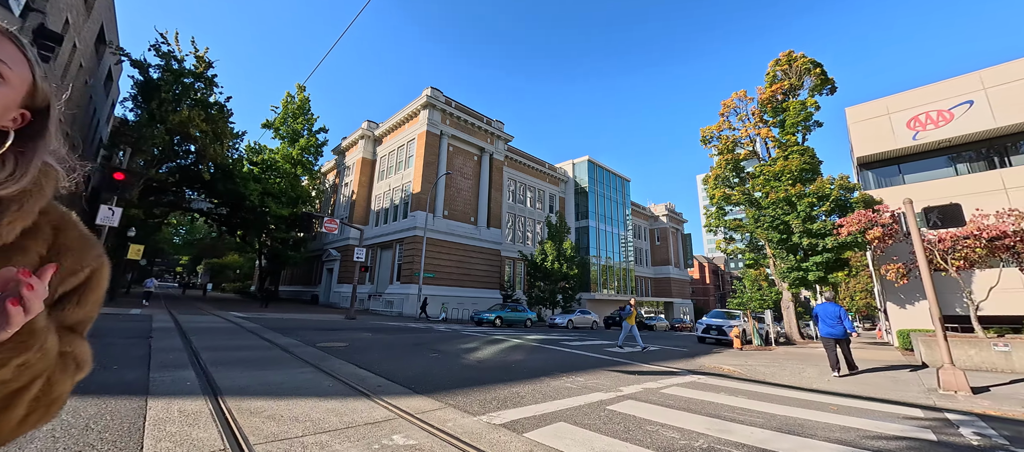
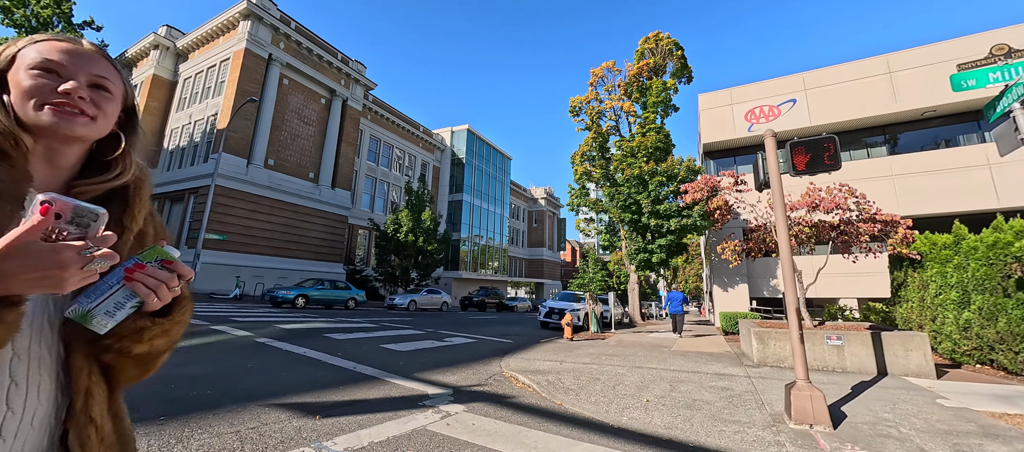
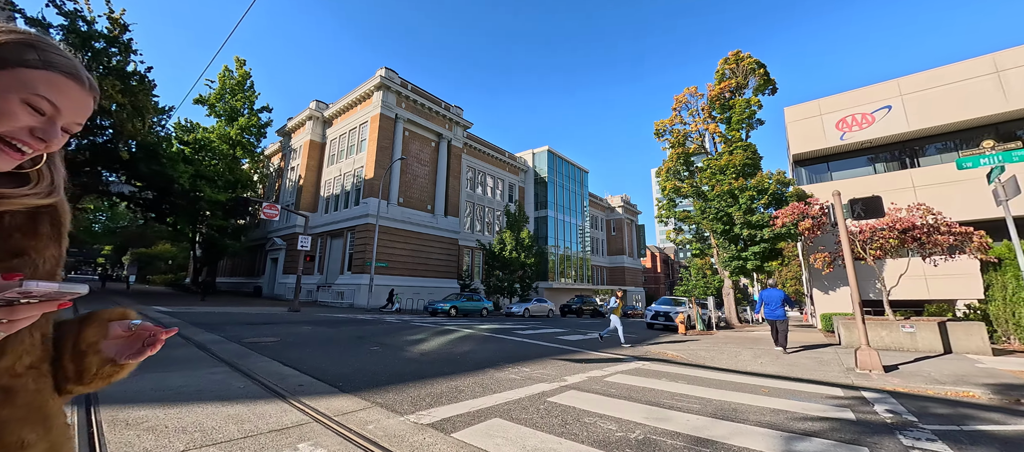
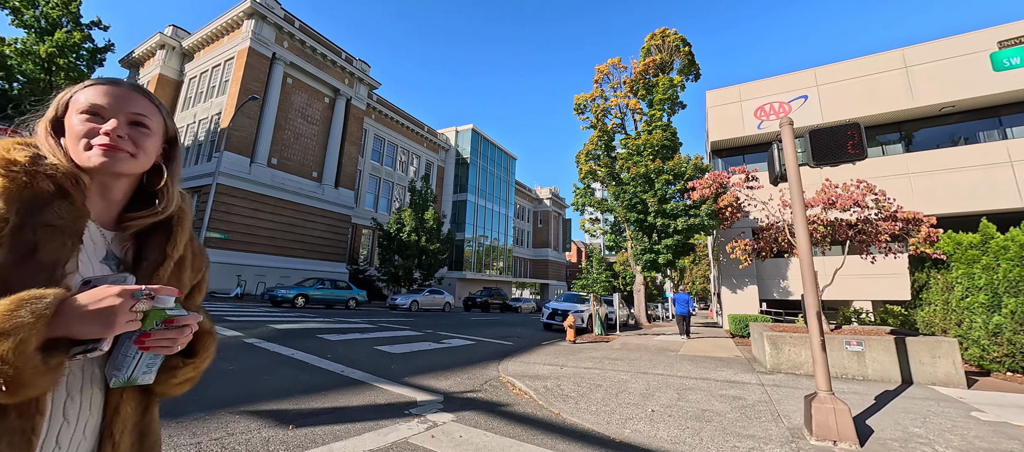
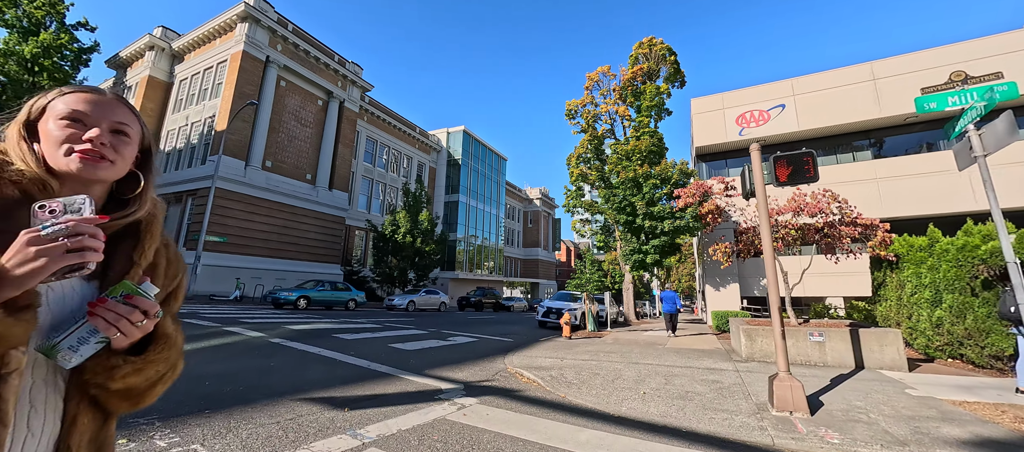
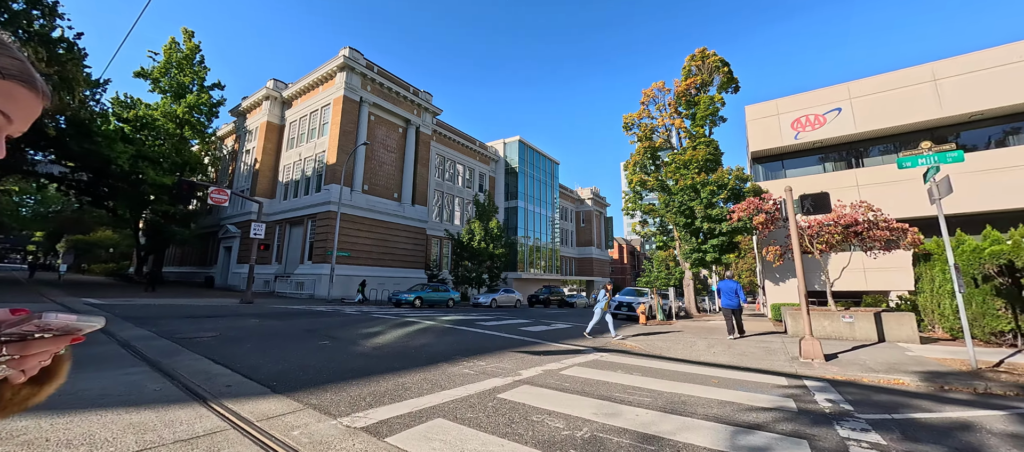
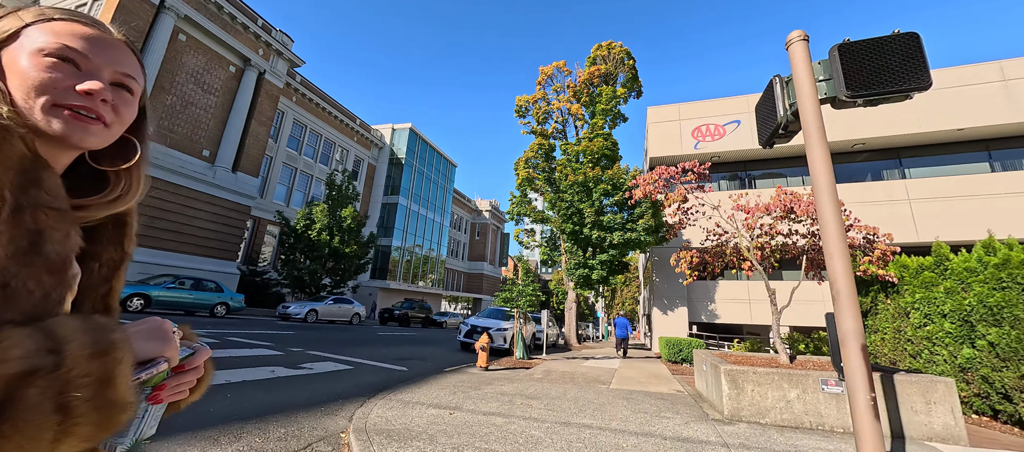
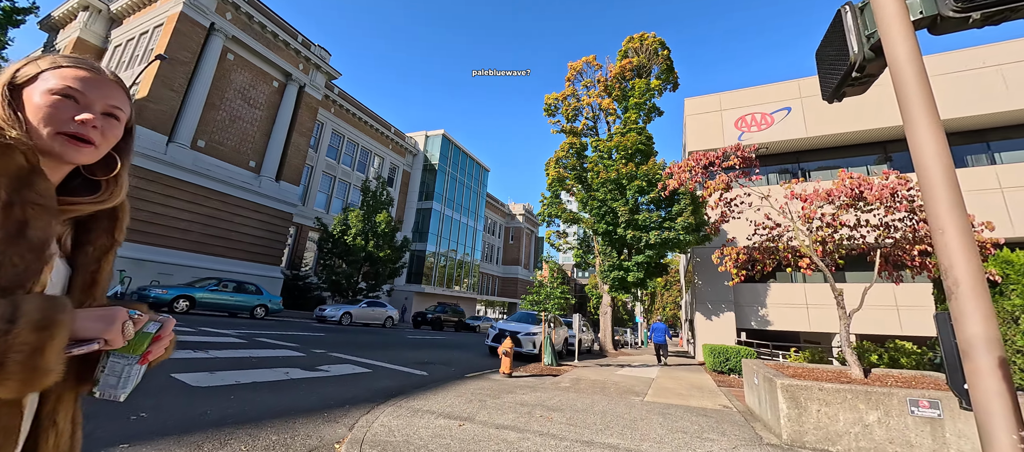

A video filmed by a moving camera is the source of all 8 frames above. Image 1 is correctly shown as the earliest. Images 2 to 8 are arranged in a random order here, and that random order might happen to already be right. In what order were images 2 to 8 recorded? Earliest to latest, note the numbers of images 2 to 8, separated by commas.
3, 6, 5, 2, 4, 7, 8
